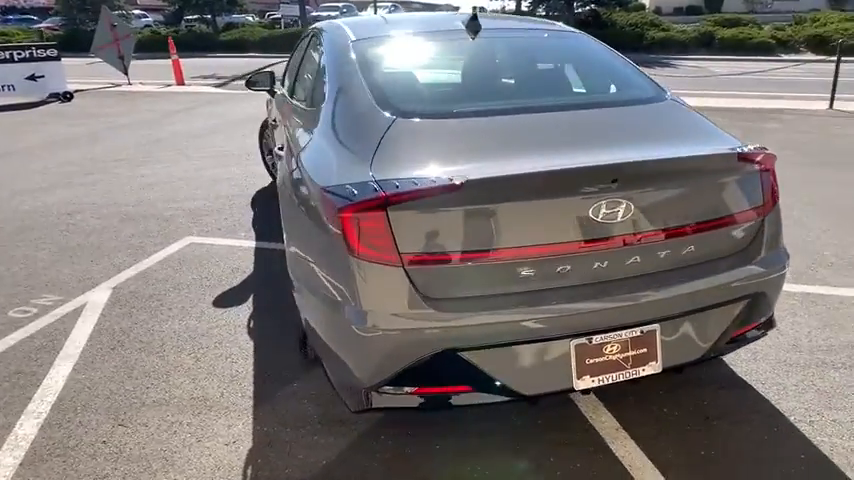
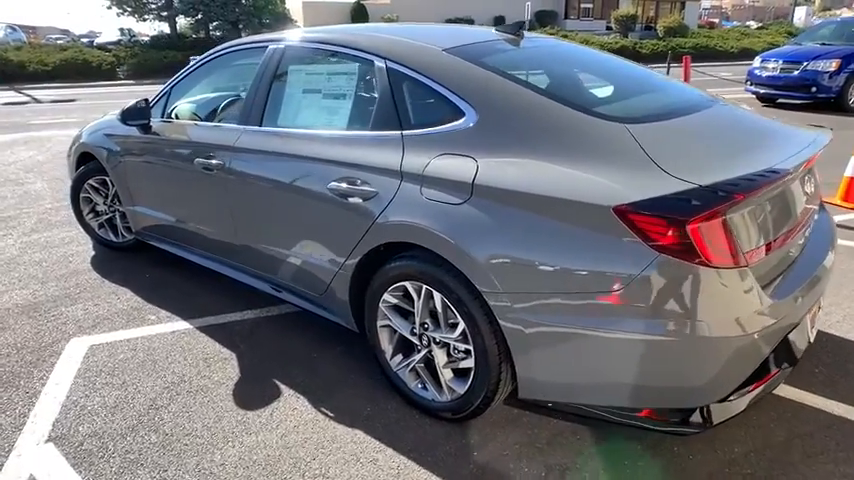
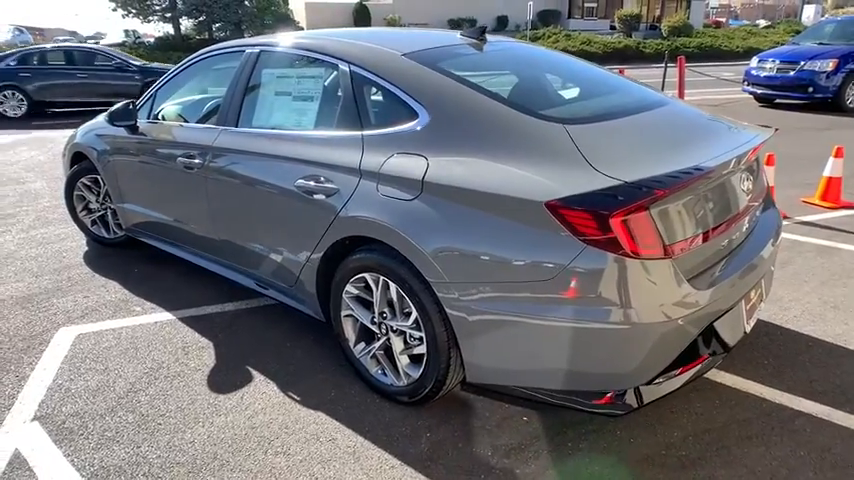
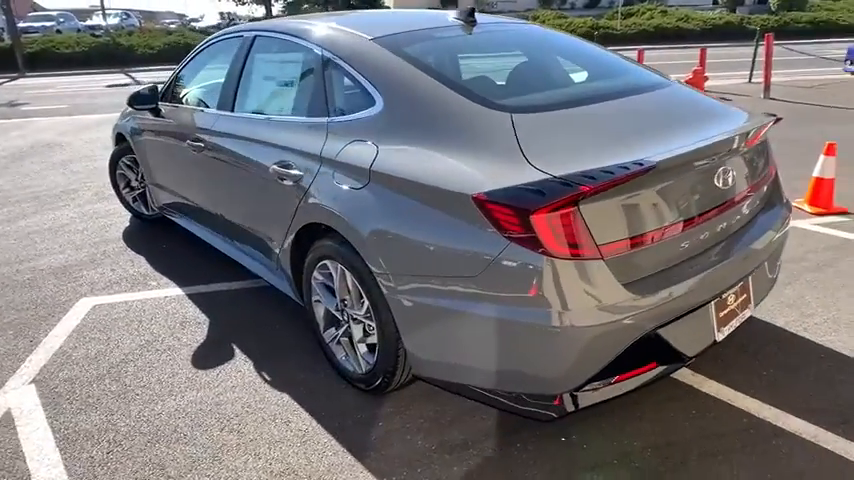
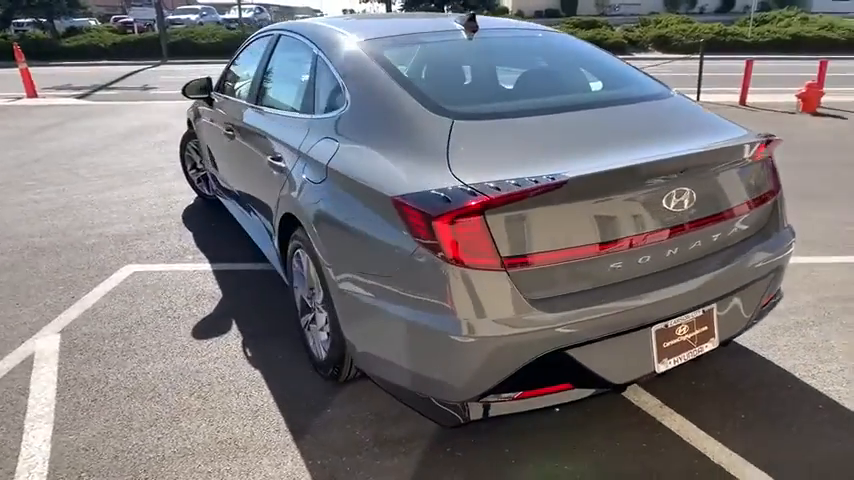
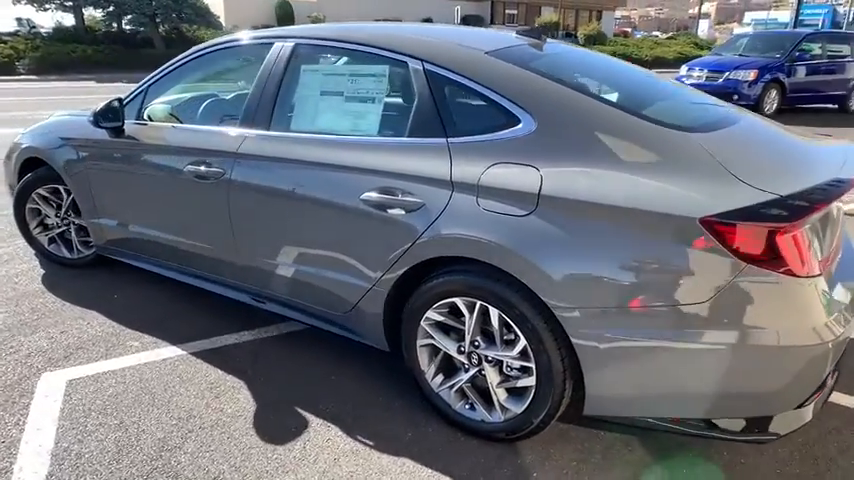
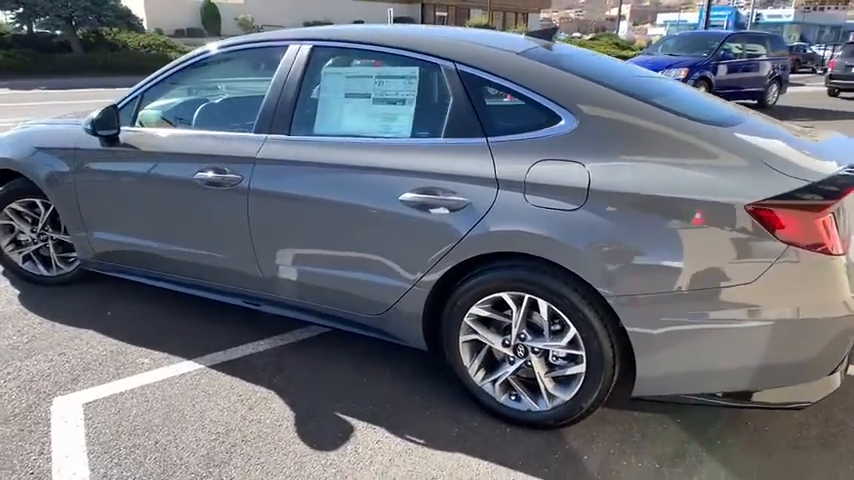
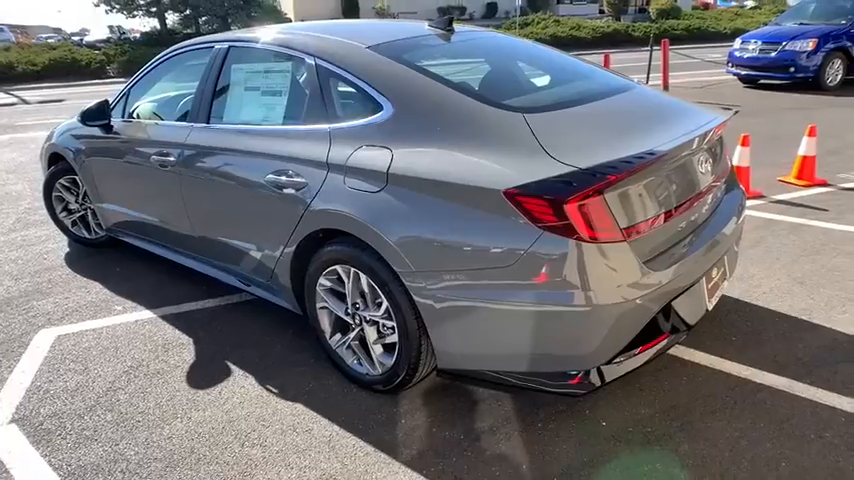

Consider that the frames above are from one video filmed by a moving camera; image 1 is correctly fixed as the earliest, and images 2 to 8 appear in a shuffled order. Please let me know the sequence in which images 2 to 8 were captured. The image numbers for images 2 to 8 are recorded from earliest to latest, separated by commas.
5, 4, 8, 3, 2, 6, 7
